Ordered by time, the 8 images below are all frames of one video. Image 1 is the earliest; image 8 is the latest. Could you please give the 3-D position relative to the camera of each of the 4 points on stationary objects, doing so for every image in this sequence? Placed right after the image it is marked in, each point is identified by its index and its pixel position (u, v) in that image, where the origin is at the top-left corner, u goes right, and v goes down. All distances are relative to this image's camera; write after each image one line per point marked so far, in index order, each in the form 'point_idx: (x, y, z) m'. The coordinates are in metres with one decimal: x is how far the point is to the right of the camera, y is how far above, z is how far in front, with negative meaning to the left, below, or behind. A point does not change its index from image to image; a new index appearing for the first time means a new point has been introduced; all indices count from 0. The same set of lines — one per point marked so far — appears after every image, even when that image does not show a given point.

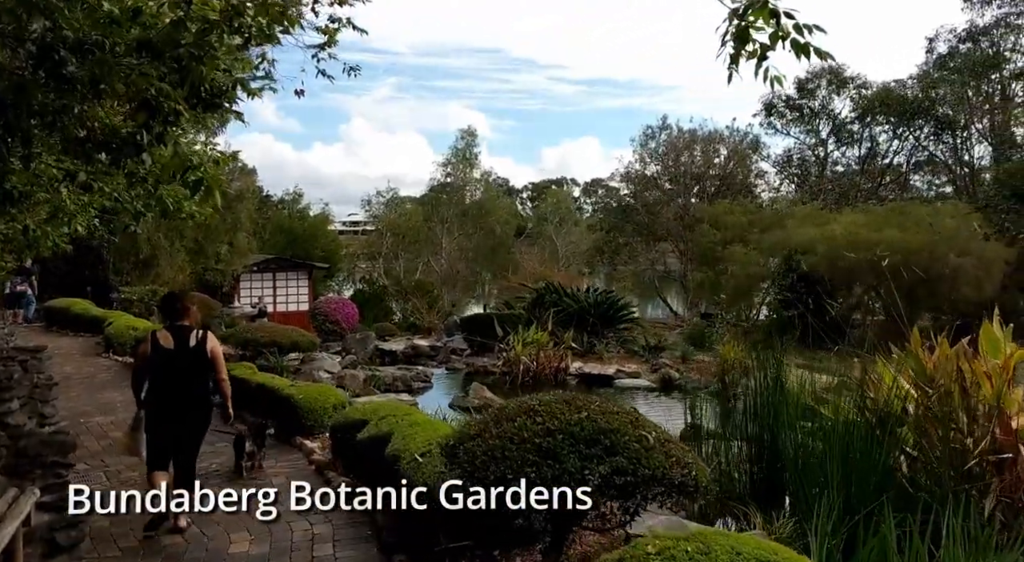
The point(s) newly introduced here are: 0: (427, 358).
0: (-1.5, -1.4, +14.7) m
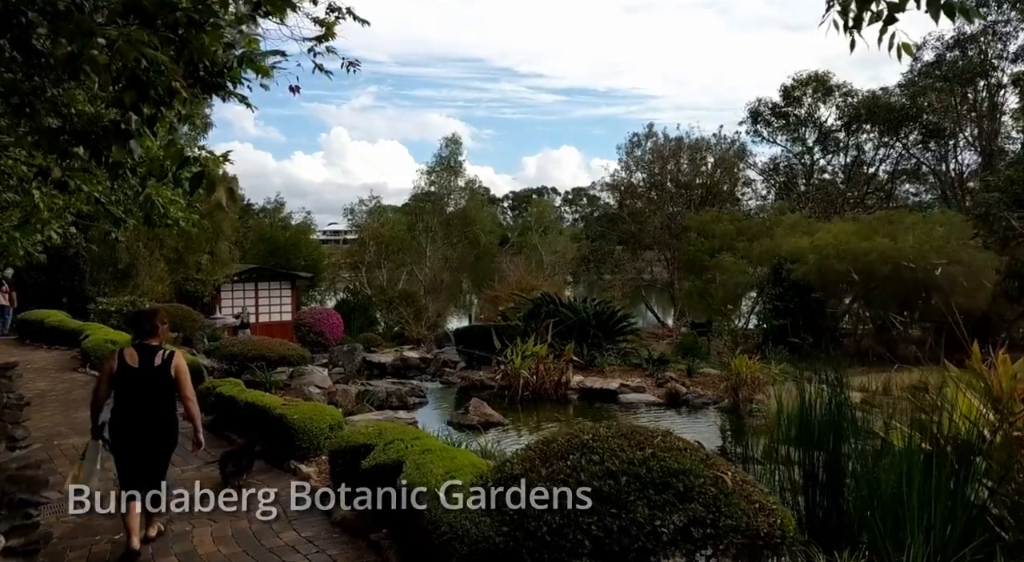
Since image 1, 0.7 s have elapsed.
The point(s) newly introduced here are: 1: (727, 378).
0: (-1.7, -1.6, +14.2) m
1: (+2.3, -1.1, +8.8) m
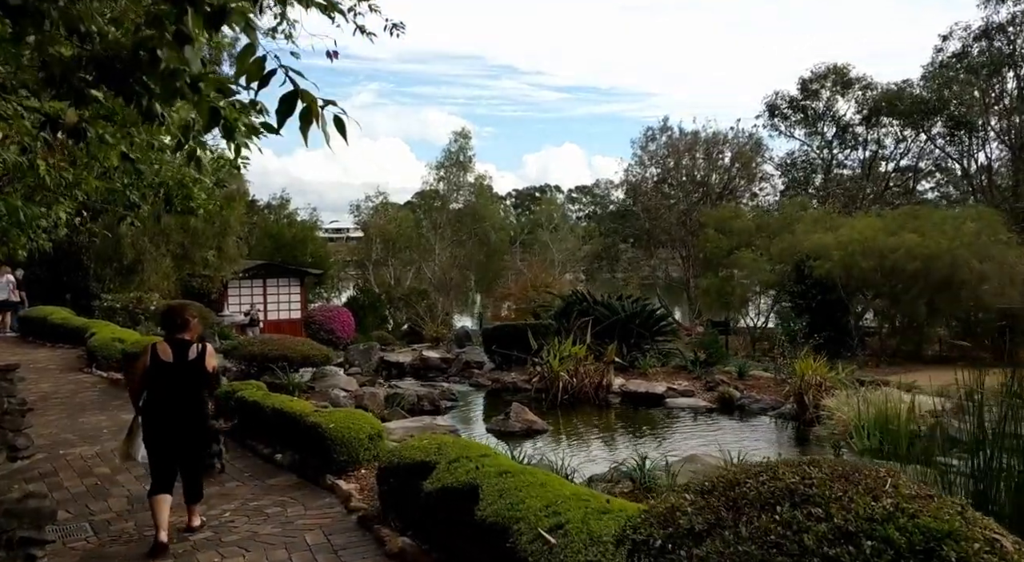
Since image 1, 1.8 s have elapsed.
0: (-1.3, -1.5, +13.6) m
1: (+2.7, -1.0, +8.2) m
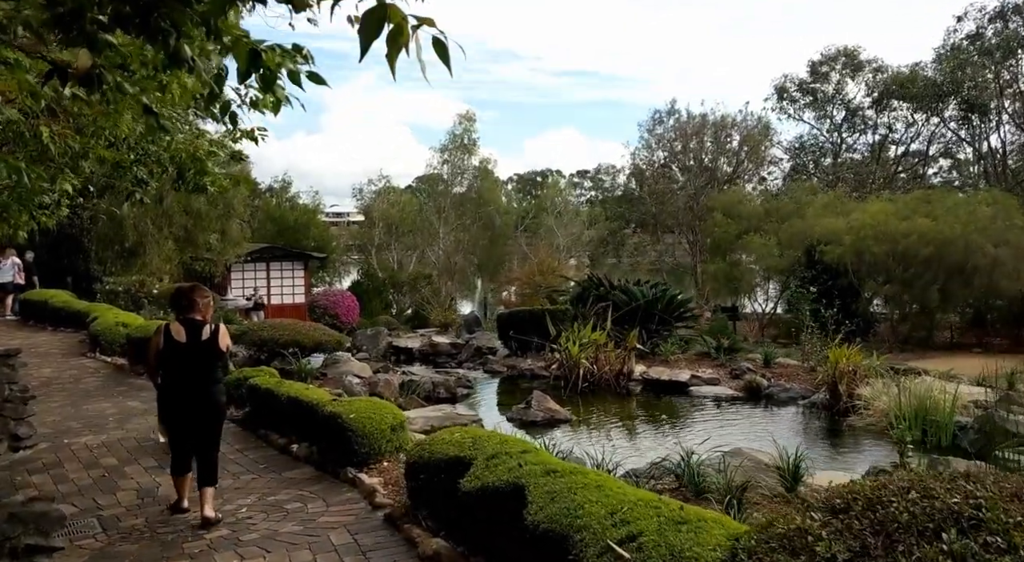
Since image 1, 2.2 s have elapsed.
0: (-1.1, -1.2, +13.3) m
1: (+2.9, -0.9, +7.9) m
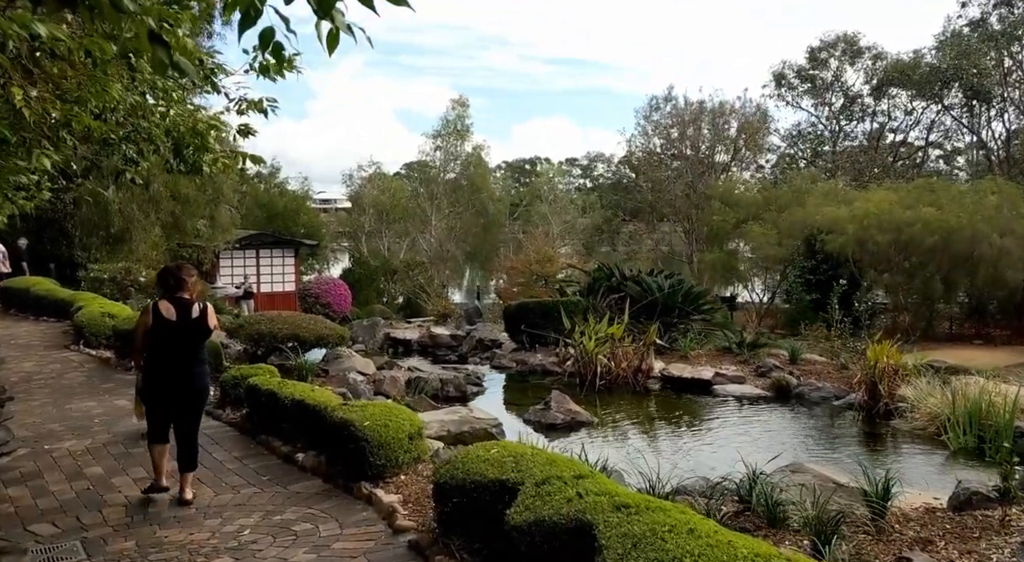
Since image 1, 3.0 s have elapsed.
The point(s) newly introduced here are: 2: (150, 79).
0: (-1.0, -1.1, +12.9) m
1: (+3.1, -0.8, +7.5) m
2: (-2.0, +1.2, +4.6) m
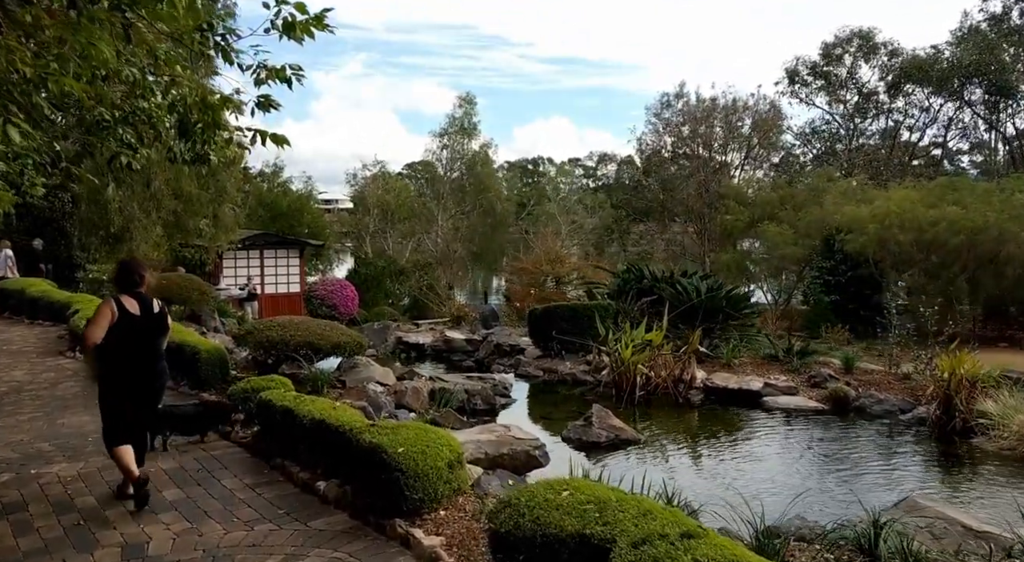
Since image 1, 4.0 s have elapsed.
0: (-0.7, -1.1, +12.2) m
1: (+3.3, -0.8, +6.8) m
2: (-1.8, +1.1, +4.0) m
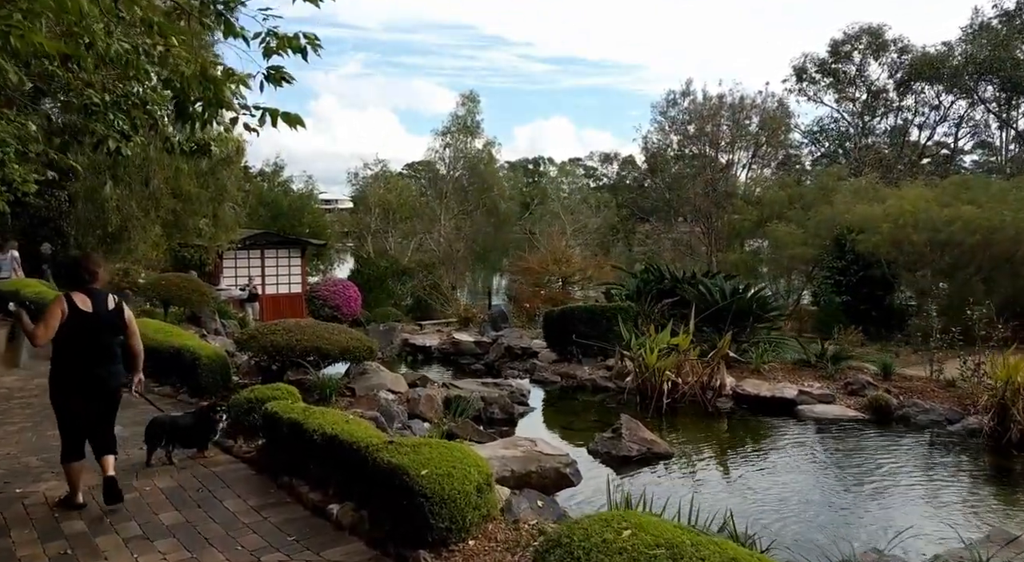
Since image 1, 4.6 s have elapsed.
0: (-0.6, -1.1, +11.8) m
1: (+3.5, -0.8, +6.4) m
2: (-1.6, +1.1, +3.6) m
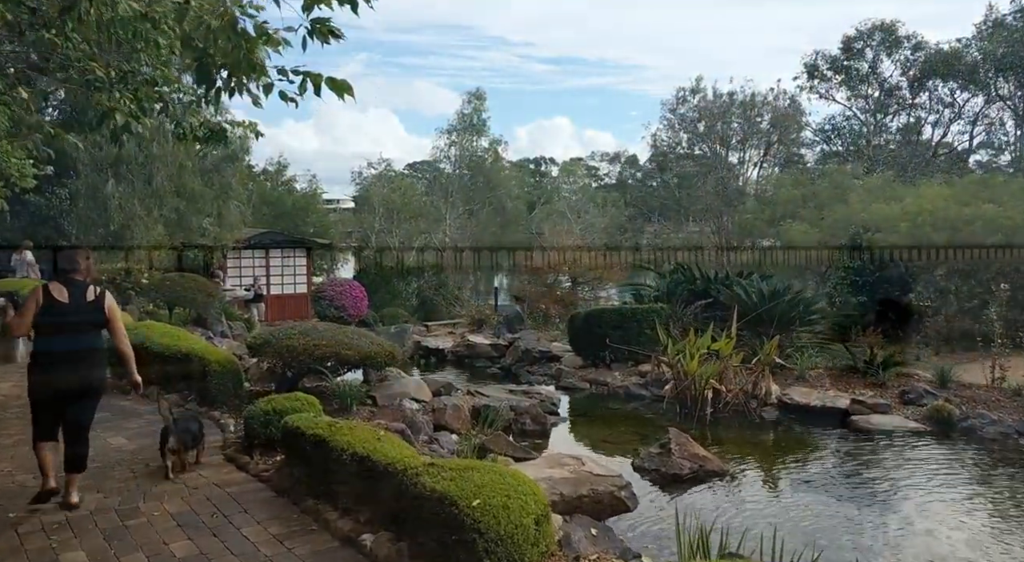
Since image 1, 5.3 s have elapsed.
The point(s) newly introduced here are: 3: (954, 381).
0: (-0.3, -1.1, +11.4) m
1: (+3.7, -0.8, +6.0) m
2: (-1.4, +1.1, +3.1) m
3: (+3.7, -0.8, +6.9) m
